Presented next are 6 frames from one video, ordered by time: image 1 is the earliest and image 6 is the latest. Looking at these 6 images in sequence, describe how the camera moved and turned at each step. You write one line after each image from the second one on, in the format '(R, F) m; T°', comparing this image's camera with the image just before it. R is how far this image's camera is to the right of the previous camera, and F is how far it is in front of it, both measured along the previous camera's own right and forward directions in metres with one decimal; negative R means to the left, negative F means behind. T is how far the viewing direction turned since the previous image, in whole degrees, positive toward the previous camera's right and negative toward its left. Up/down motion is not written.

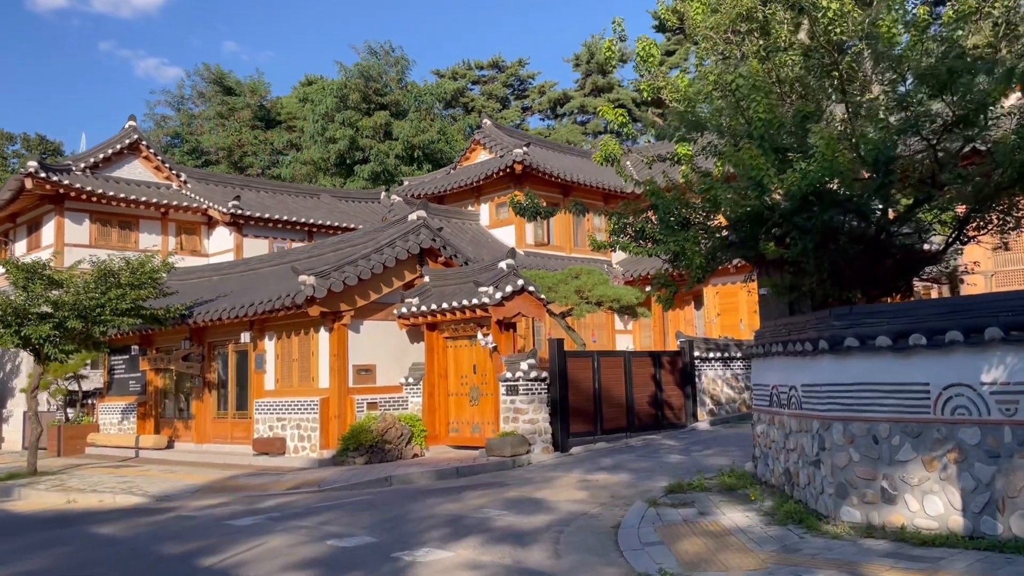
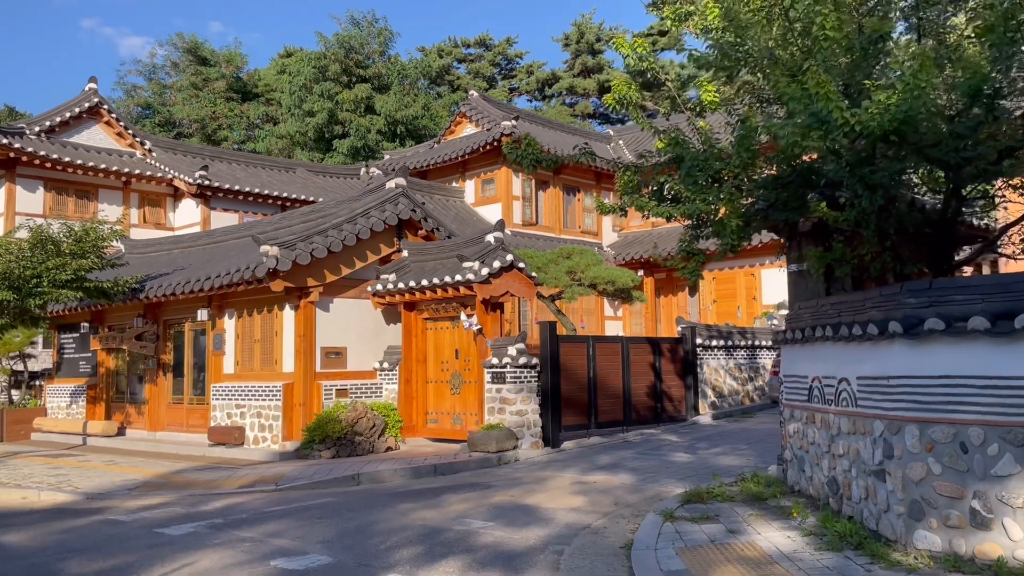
(-0.1, +1.5) m; +1°
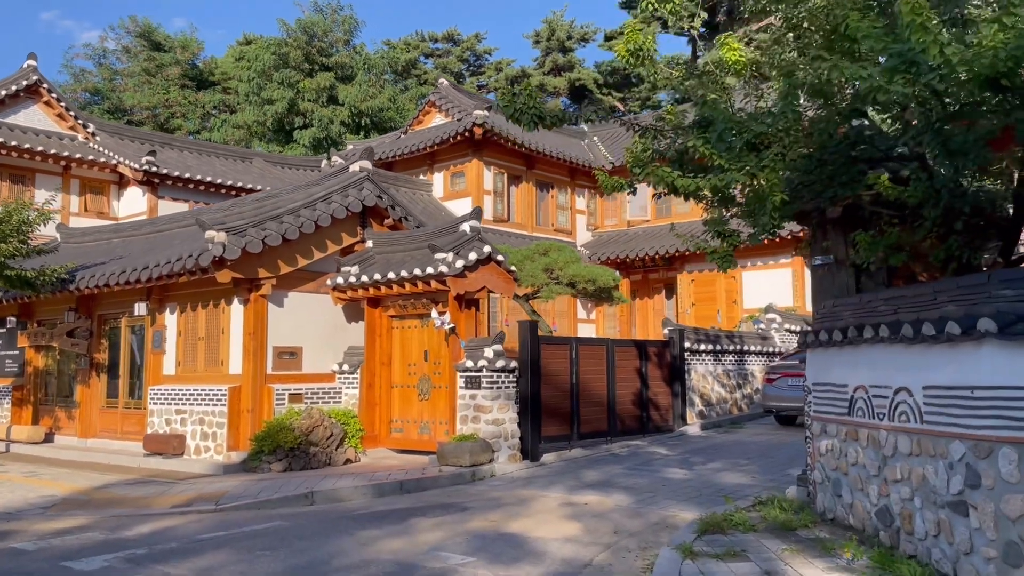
(-0.2, +1.3) m; +3°
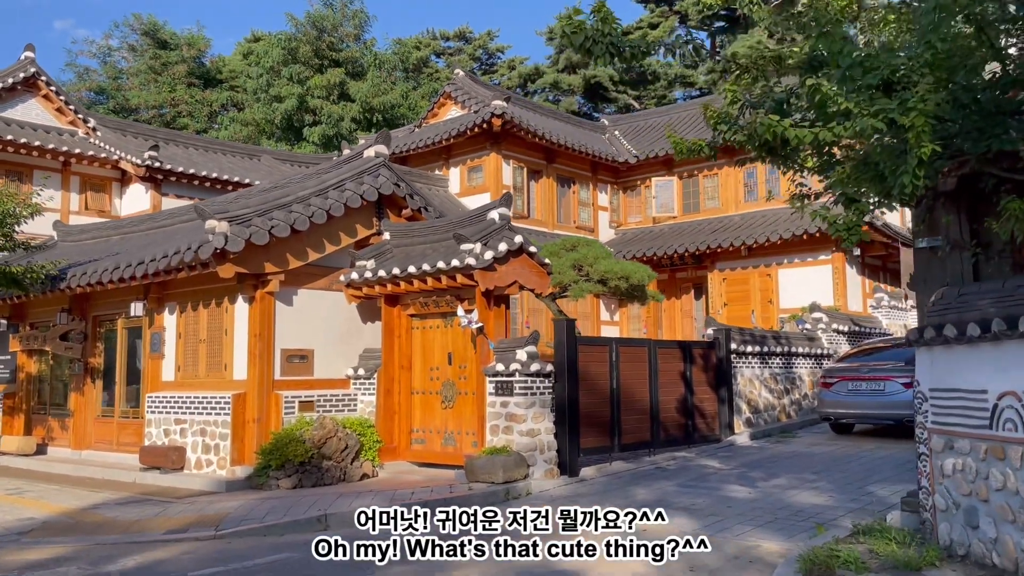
(-0.3, +1.2) m; -1°
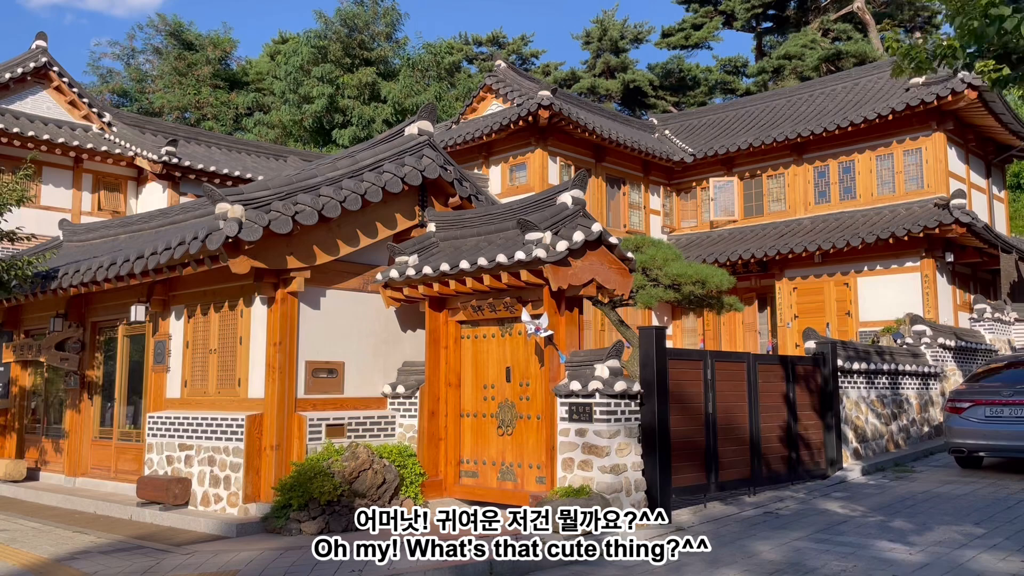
(-0.5, +1.9) m; -2°
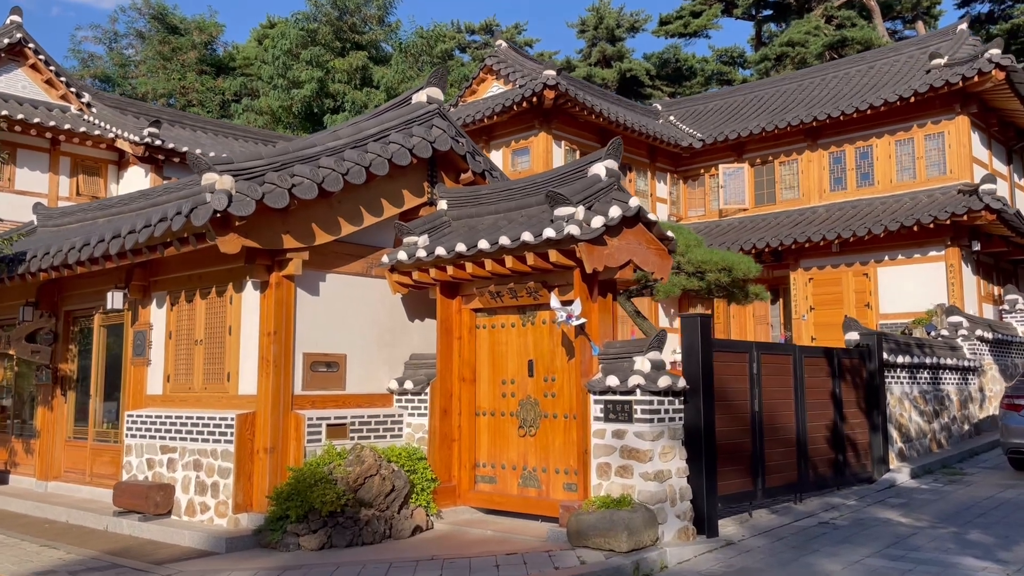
(-0.3, +1.0) m; +1°
